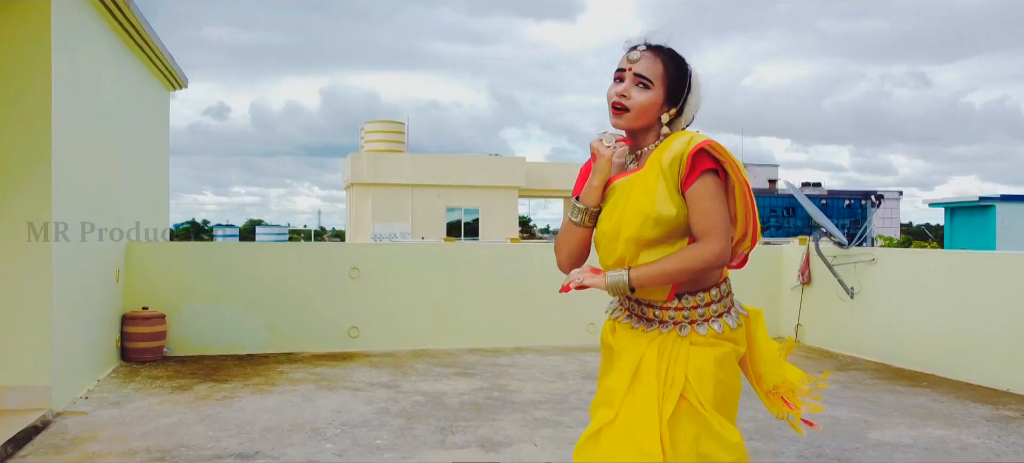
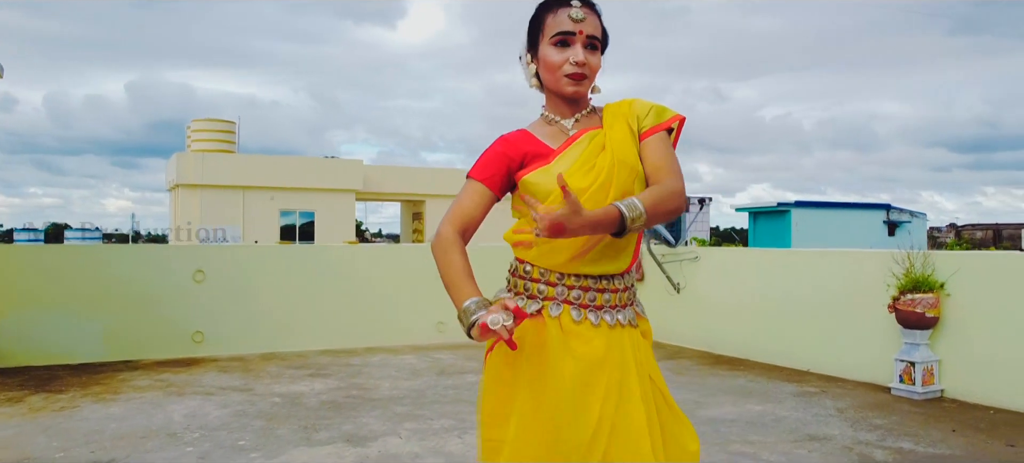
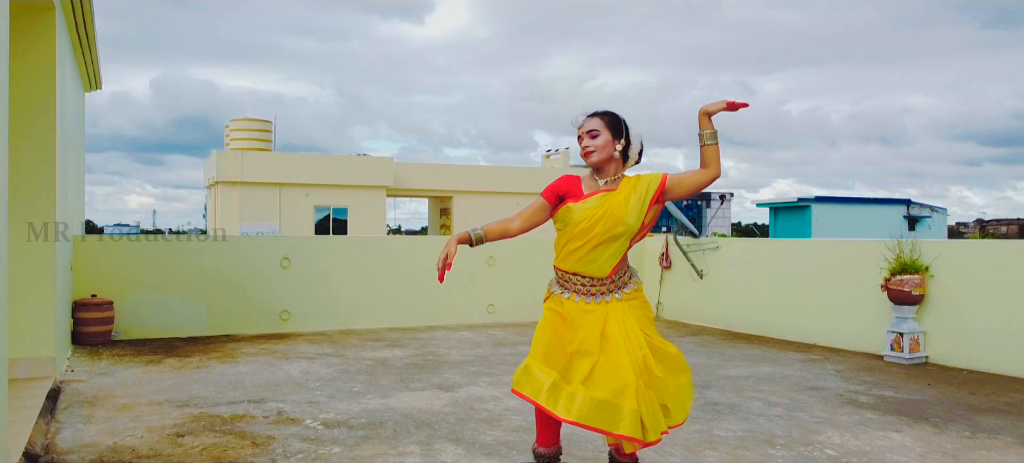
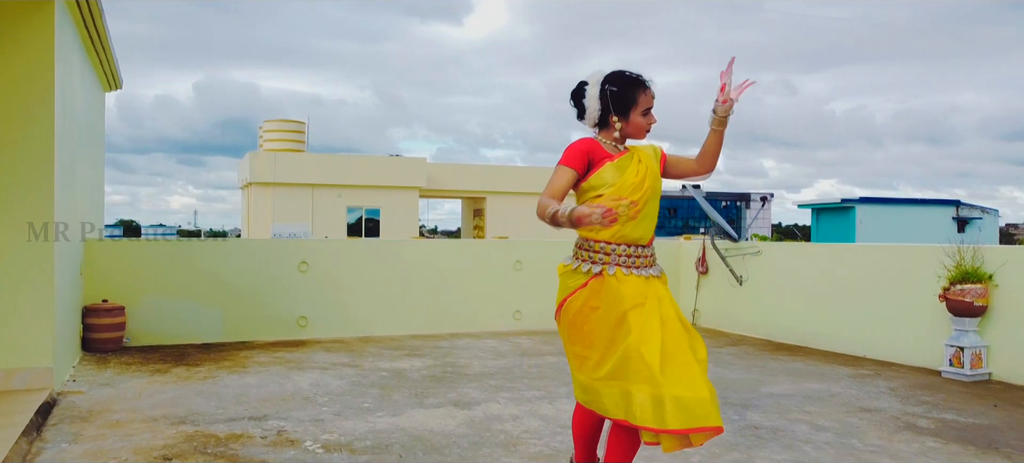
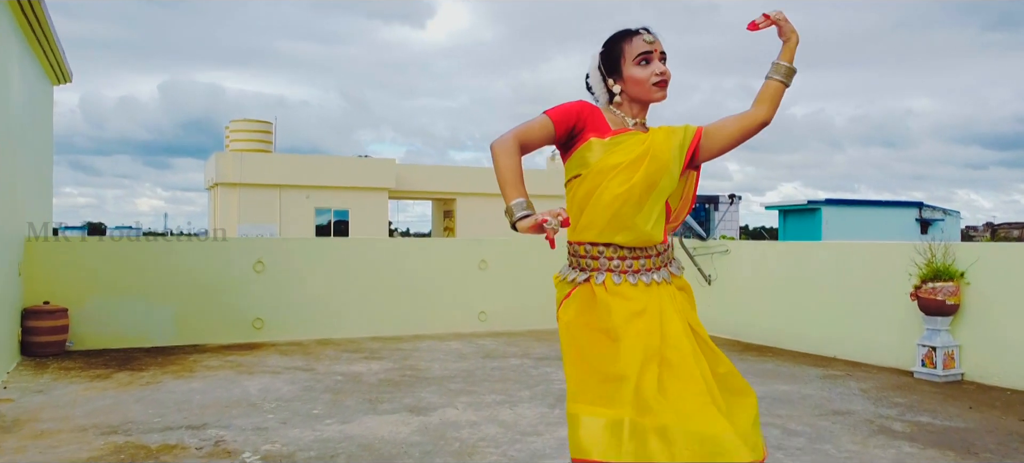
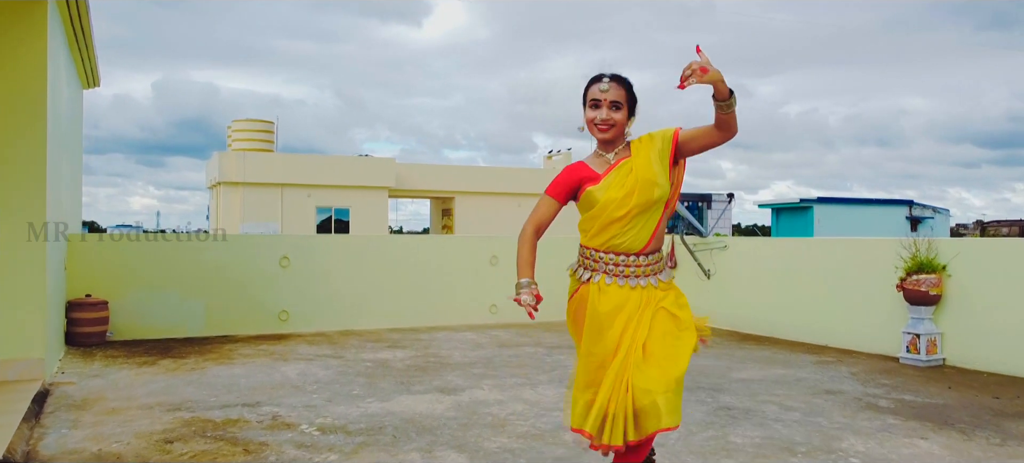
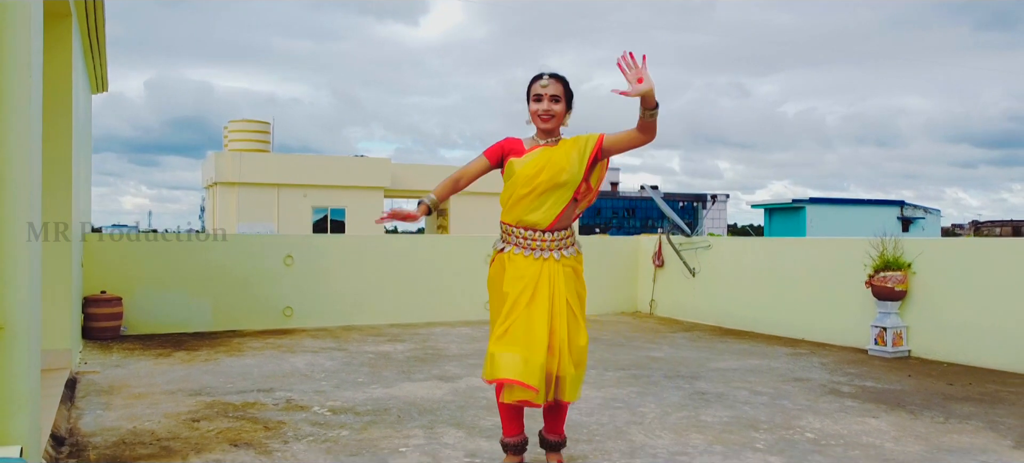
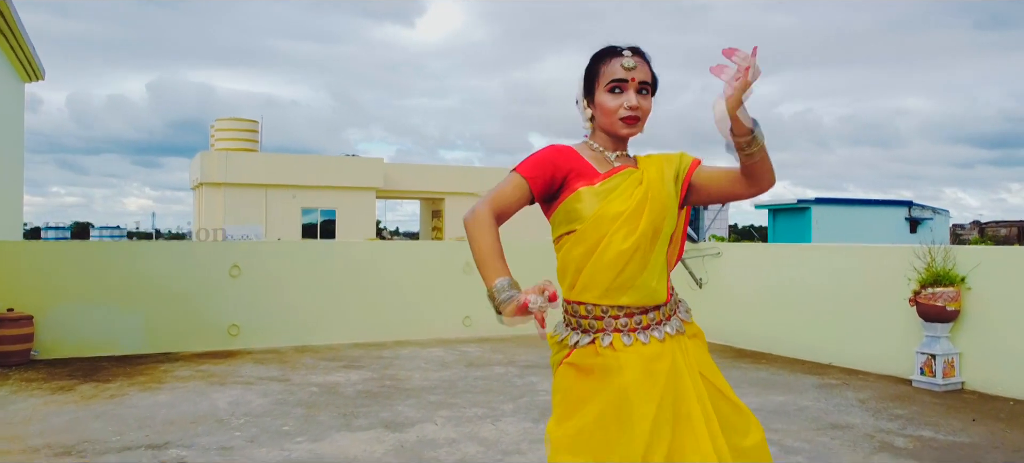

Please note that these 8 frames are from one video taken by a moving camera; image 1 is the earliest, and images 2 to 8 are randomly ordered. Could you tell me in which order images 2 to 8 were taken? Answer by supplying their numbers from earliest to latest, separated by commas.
4, 3, 7, 6, 5, 8, 2
